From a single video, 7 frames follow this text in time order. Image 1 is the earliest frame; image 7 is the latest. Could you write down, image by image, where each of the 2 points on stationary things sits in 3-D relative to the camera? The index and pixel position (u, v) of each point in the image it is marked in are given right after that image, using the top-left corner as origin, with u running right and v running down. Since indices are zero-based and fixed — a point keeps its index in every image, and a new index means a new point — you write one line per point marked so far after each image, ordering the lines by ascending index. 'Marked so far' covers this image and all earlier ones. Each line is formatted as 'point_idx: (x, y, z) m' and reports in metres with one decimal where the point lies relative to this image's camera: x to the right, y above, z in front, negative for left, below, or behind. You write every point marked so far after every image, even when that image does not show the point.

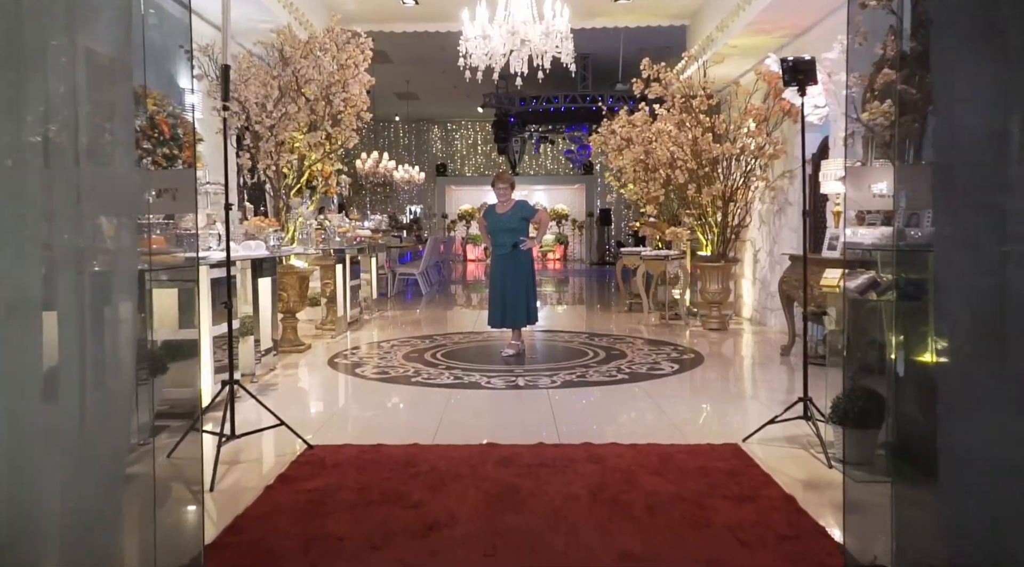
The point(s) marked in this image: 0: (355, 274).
0: (-1.9, +0.1, +8.8) m
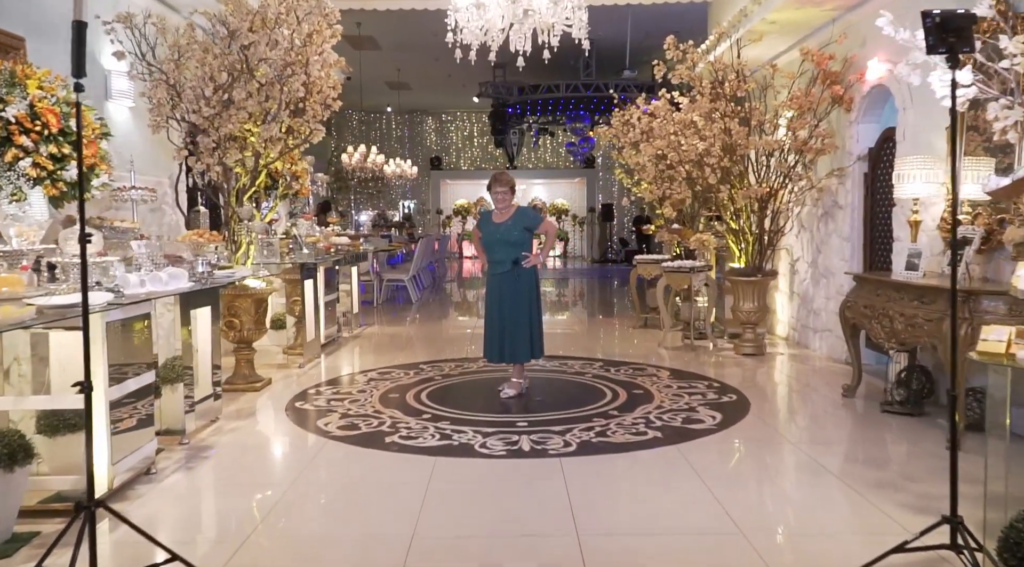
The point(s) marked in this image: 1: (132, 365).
0: (-1.9, 0.0, +7.6) m
1: (-1.8, -0.4, +3.4) m
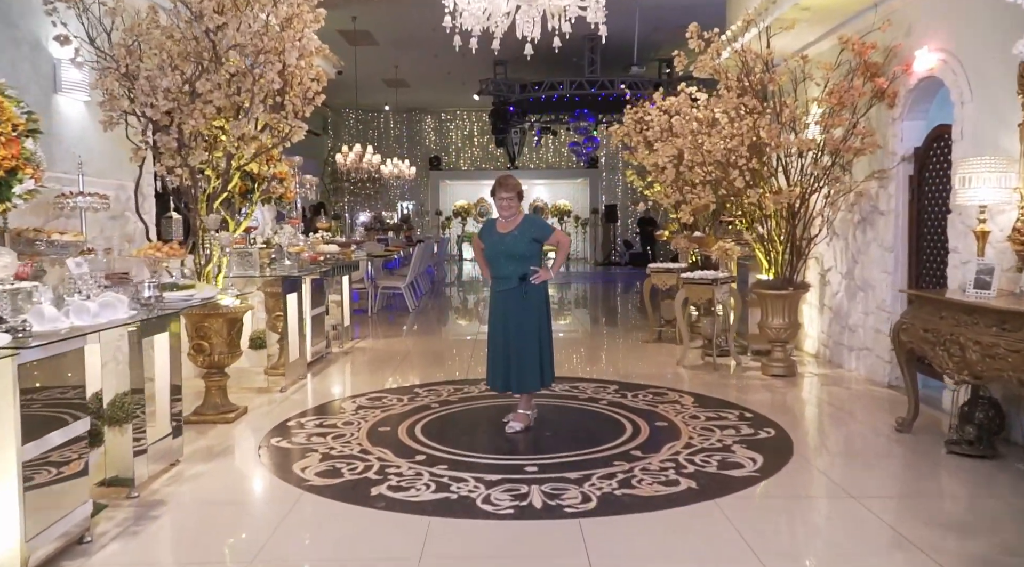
0: (-1.8, -0.2, +7.0) m
1: (-1.7, -0.5, +2.8) m
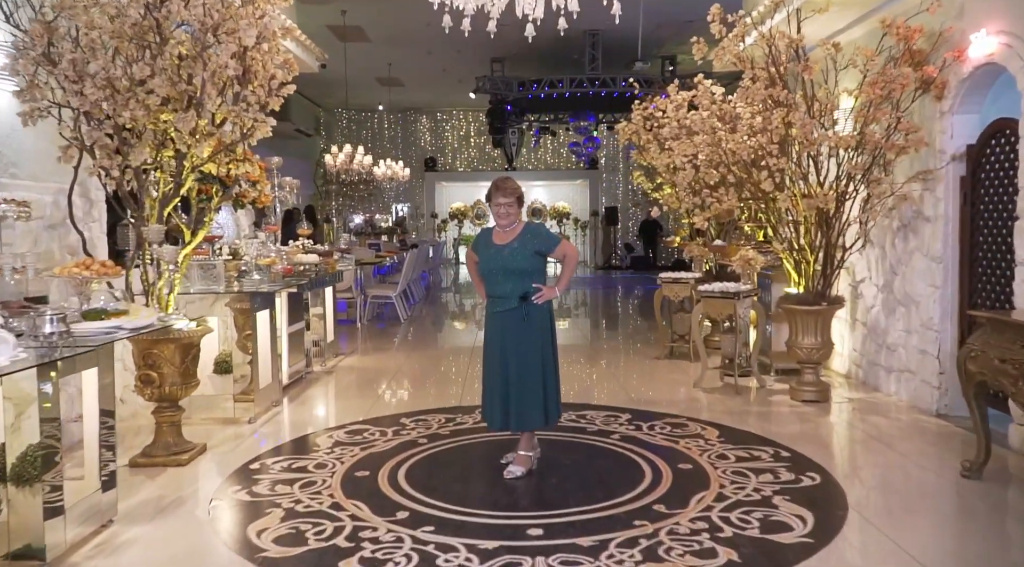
0: (-1.8, -0.3, +6.4) m
1: (-1.7, -0.6, +2.1) m
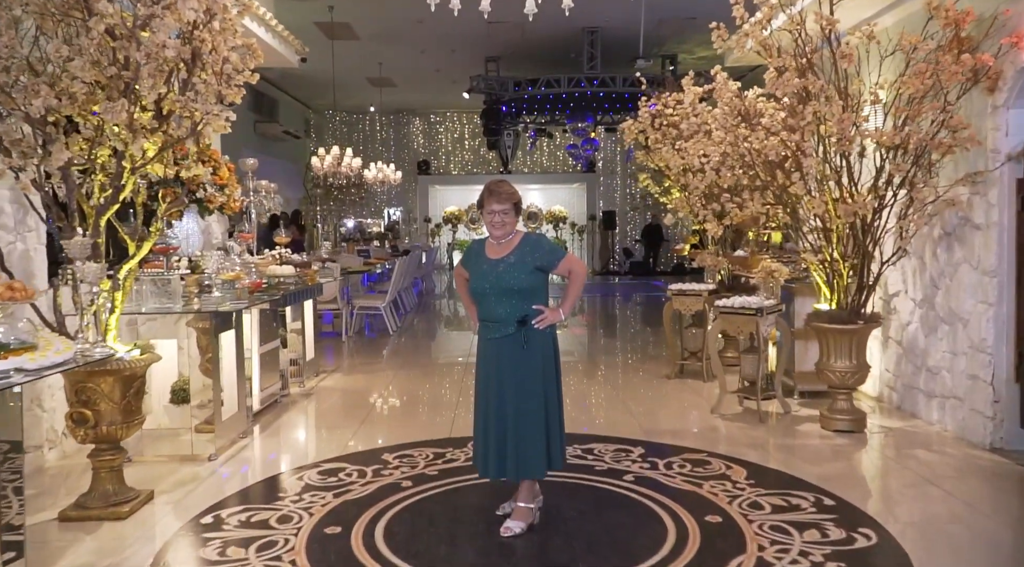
0: (-1.9, -0.4, +5.7) m
1: (-1.7, -0.7, +1.5) m
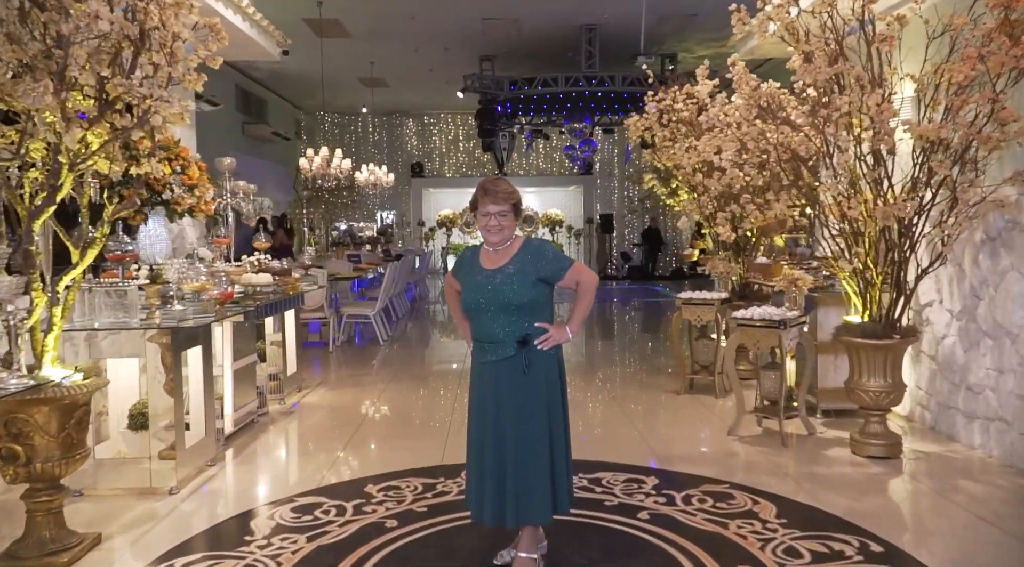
0: (-1.9, -0.5, +5.3) m
1: (-1.7, -0.7, +1.0) m
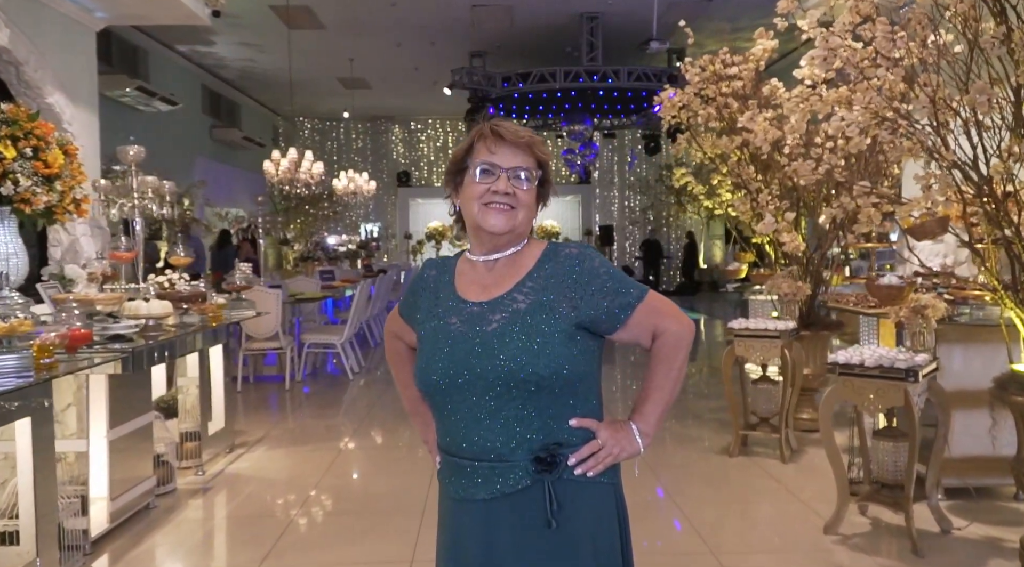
0: (-1.9, -0.6, +3.7) m
1: (-1.7, -0.8, -0.5) m
